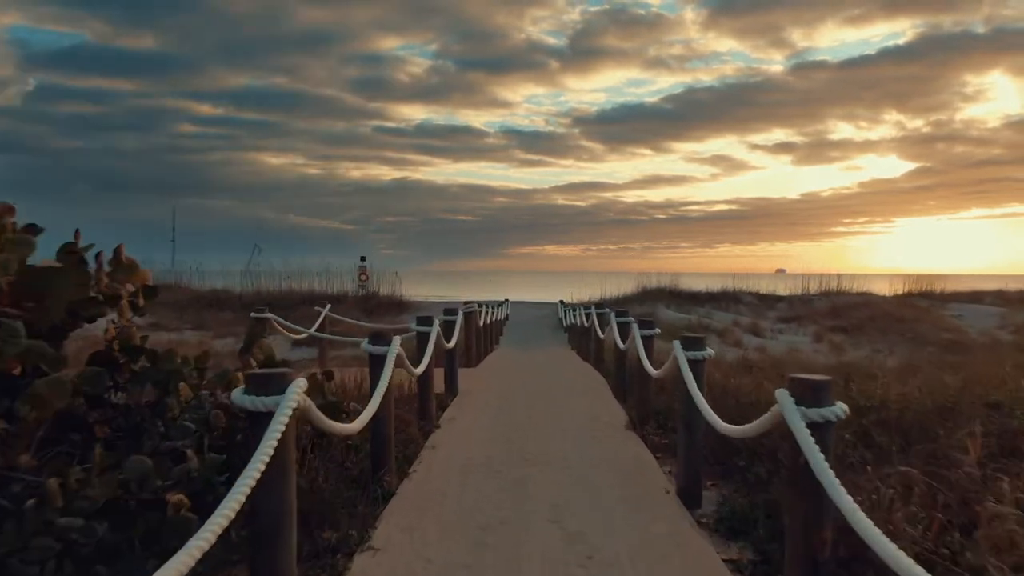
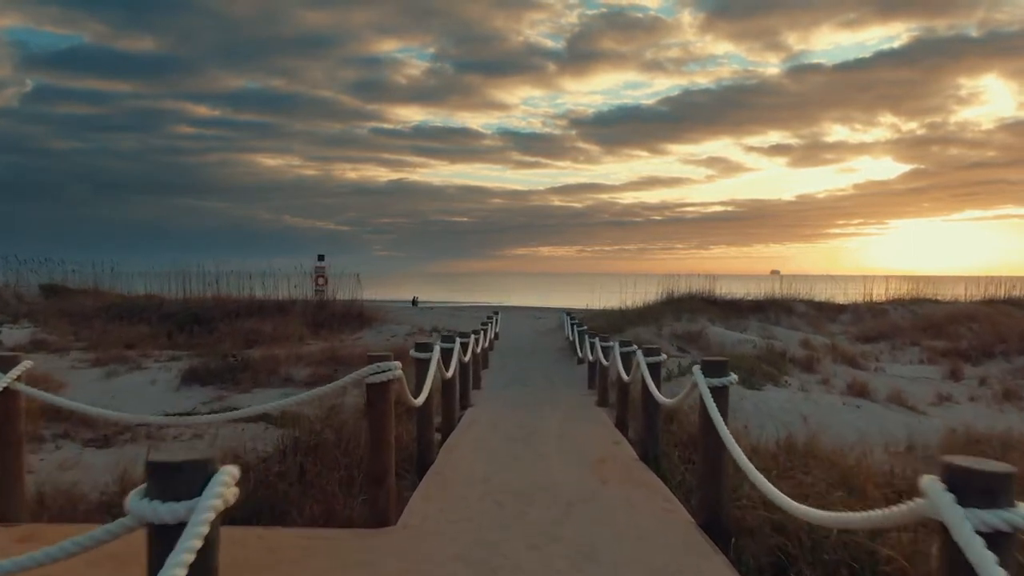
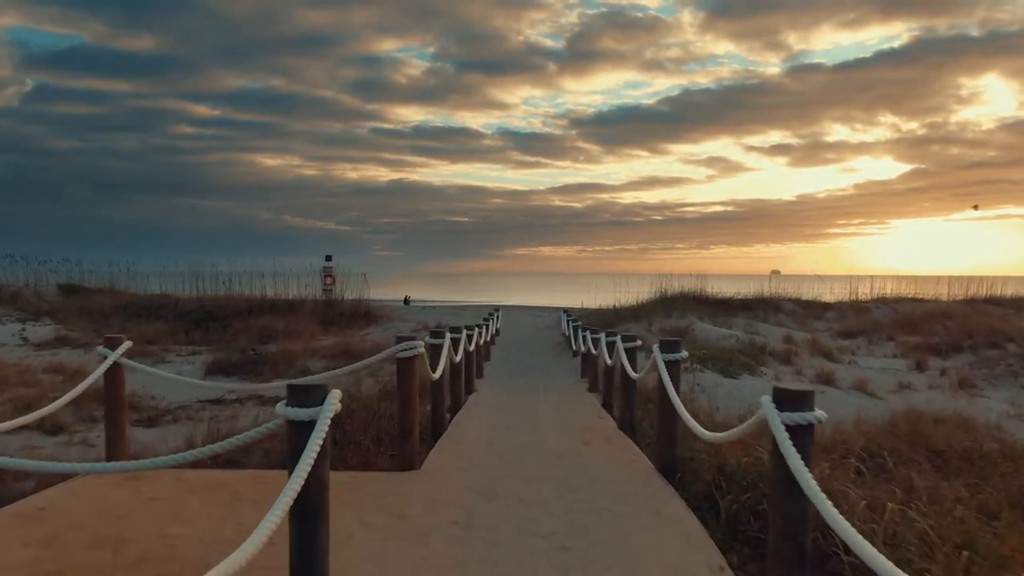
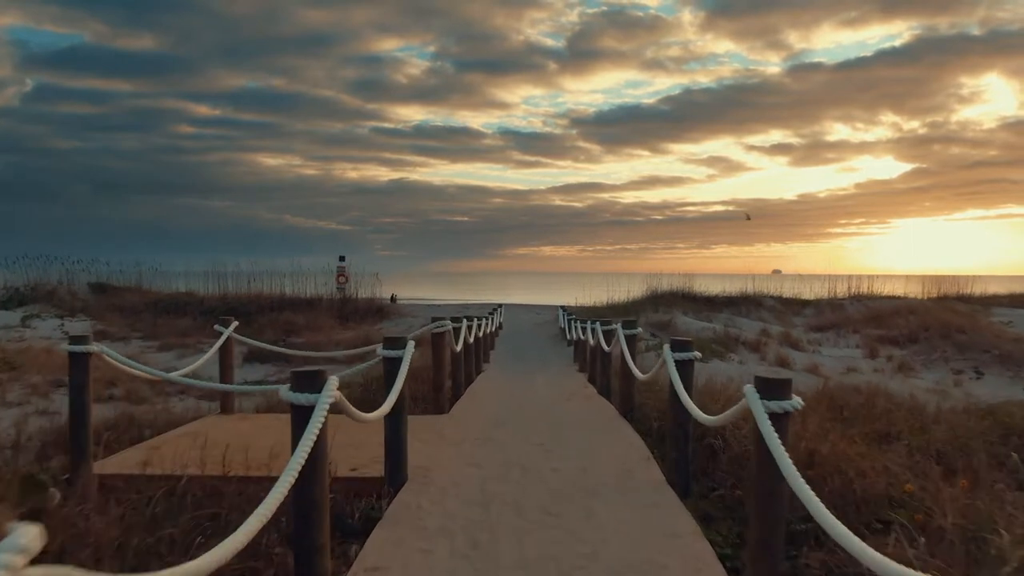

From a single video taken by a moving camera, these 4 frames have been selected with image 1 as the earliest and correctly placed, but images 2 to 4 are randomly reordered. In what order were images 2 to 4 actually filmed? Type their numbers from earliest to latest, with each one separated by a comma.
4, 3, 2
